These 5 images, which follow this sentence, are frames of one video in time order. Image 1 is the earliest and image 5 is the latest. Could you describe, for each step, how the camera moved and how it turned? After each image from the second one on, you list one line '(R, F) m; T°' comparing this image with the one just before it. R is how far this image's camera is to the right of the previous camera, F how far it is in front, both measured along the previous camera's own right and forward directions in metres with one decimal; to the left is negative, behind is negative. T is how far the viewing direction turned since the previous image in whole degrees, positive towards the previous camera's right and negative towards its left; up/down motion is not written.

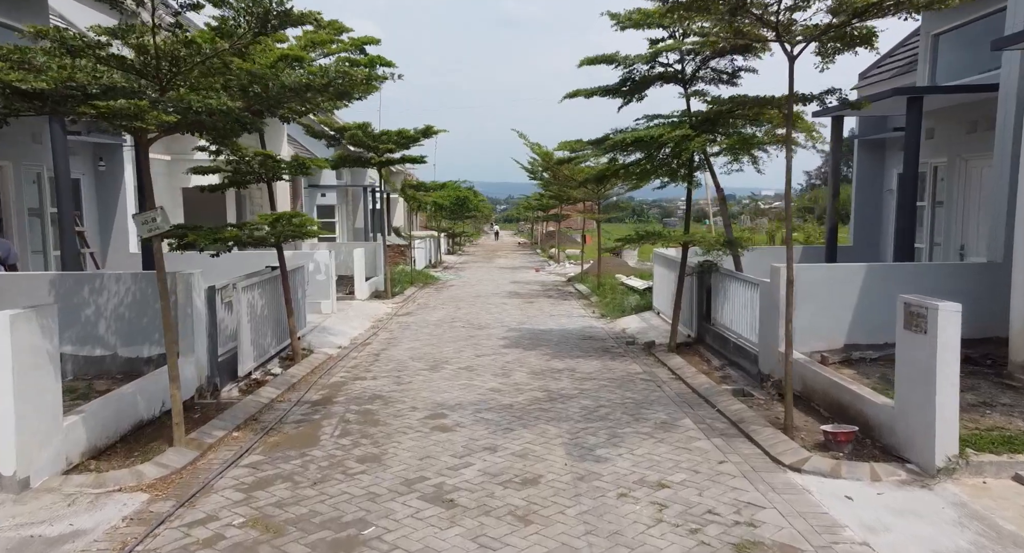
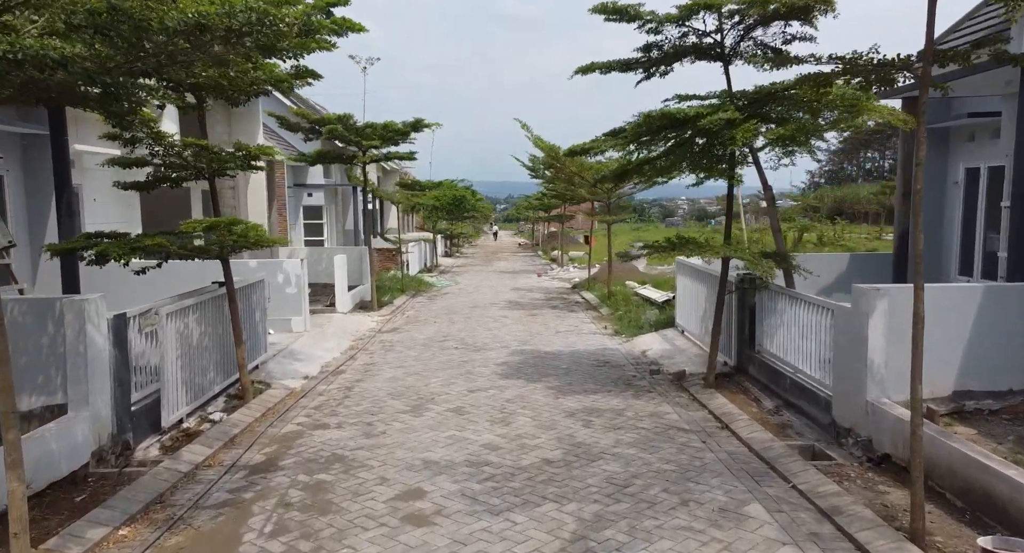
(0.0, +1.9) m; 0°
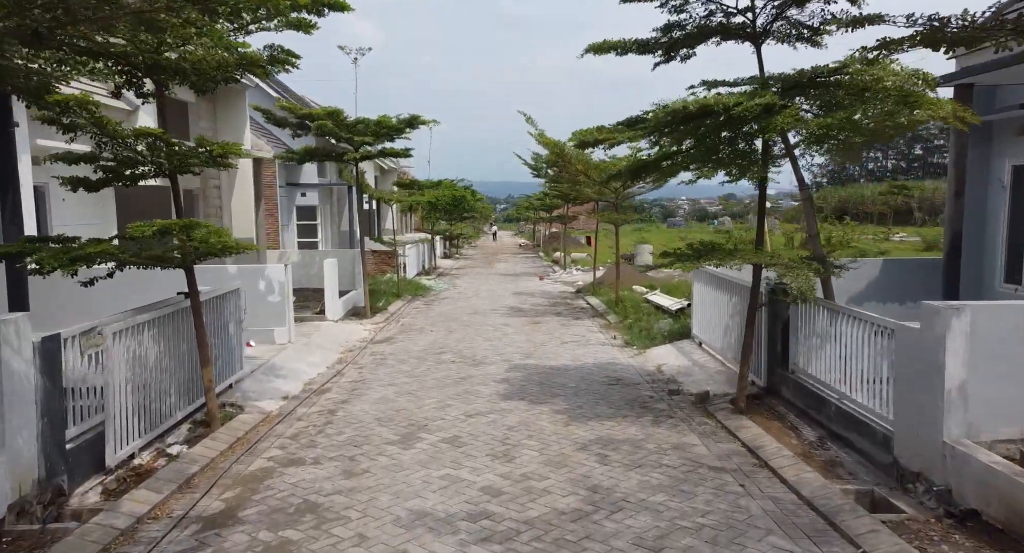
(0.0, +1.0) m; 0°
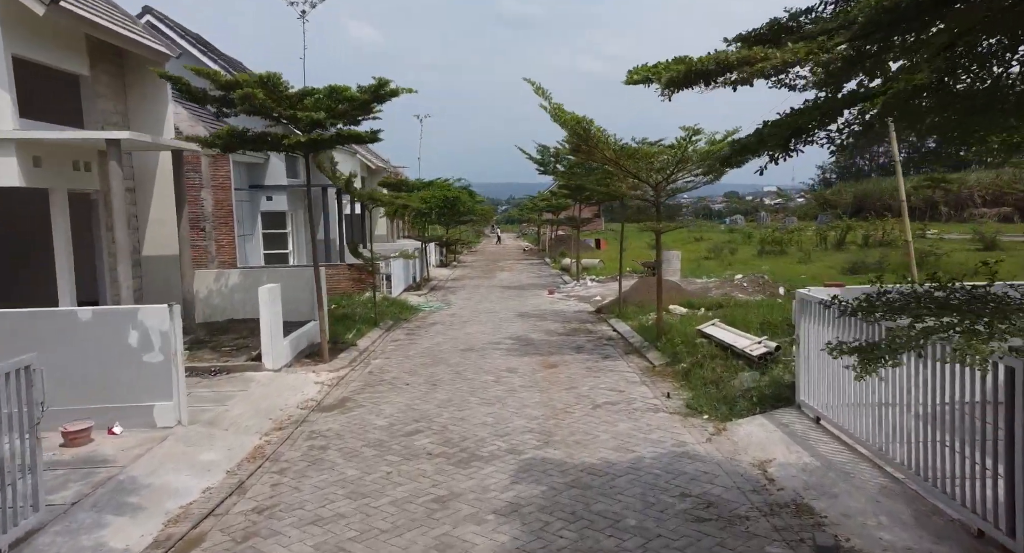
(0.0, +3.9) m; 0°
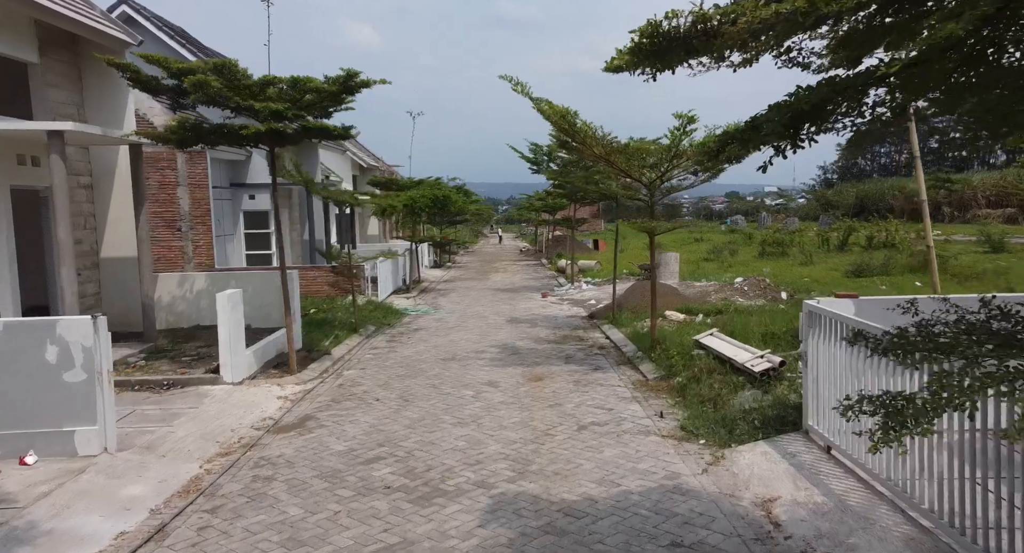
(+0.3, +0.8) m; 0°
